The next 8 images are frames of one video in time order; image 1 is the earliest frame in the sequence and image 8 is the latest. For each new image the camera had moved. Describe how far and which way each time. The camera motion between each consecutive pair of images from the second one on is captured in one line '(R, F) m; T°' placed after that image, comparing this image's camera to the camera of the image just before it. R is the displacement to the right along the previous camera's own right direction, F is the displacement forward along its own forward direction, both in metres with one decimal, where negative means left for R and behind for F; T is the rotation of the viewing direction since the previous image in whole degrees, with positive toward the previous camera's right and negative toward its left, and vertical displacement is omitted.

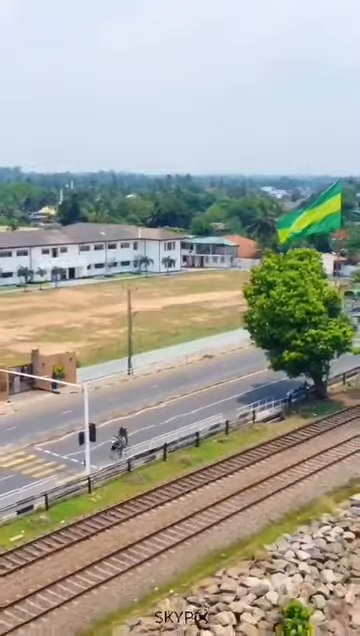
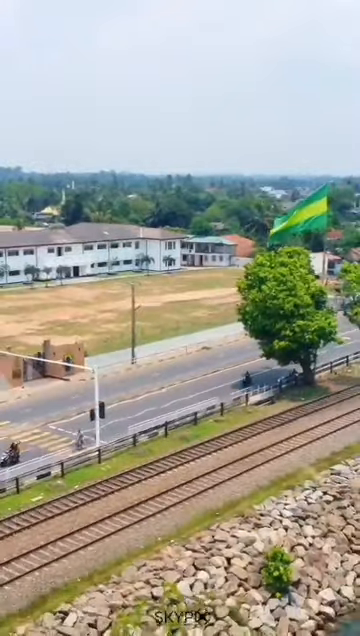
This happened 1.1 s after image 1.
(0.0, -2.6) m; 0°
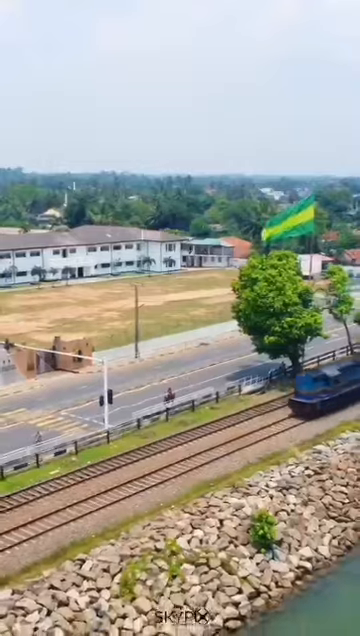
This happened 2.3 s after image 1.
(0.0, -3.0) m; 0°
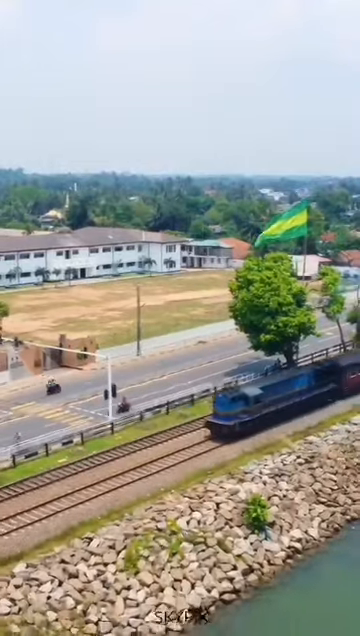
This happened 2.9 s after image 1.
(0.0, -1.7) m; 0°
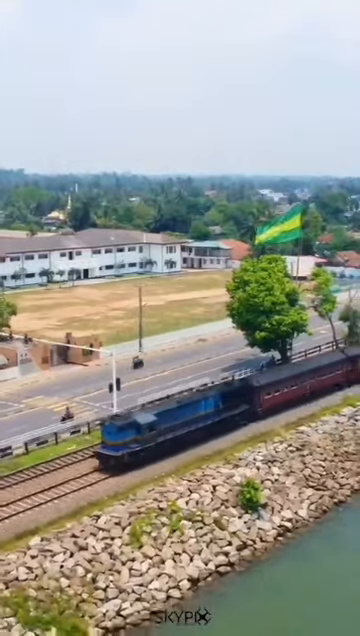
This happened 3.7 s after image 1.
(0.0, -2.0) m; 0°
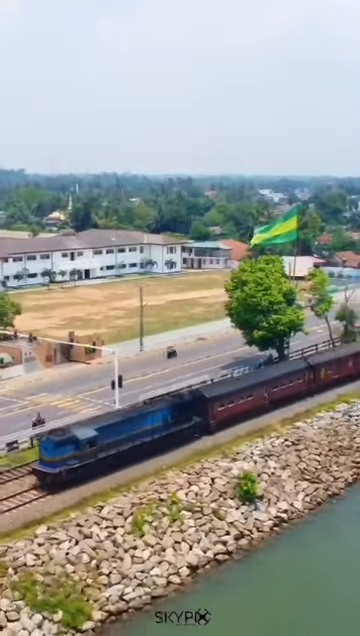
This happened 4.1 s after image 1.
(0.0, -1.0) m; 0°
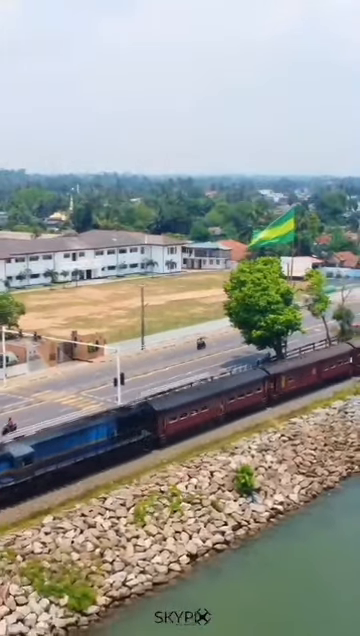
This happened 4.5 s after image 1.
(0.0, -1.0) m; 0°
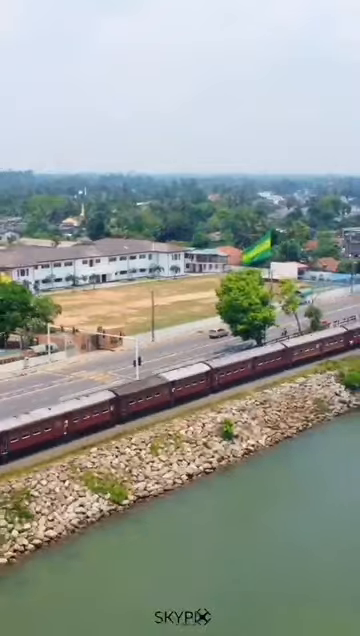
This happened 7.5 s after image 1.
(+0.1, -11.4) m; 0°
